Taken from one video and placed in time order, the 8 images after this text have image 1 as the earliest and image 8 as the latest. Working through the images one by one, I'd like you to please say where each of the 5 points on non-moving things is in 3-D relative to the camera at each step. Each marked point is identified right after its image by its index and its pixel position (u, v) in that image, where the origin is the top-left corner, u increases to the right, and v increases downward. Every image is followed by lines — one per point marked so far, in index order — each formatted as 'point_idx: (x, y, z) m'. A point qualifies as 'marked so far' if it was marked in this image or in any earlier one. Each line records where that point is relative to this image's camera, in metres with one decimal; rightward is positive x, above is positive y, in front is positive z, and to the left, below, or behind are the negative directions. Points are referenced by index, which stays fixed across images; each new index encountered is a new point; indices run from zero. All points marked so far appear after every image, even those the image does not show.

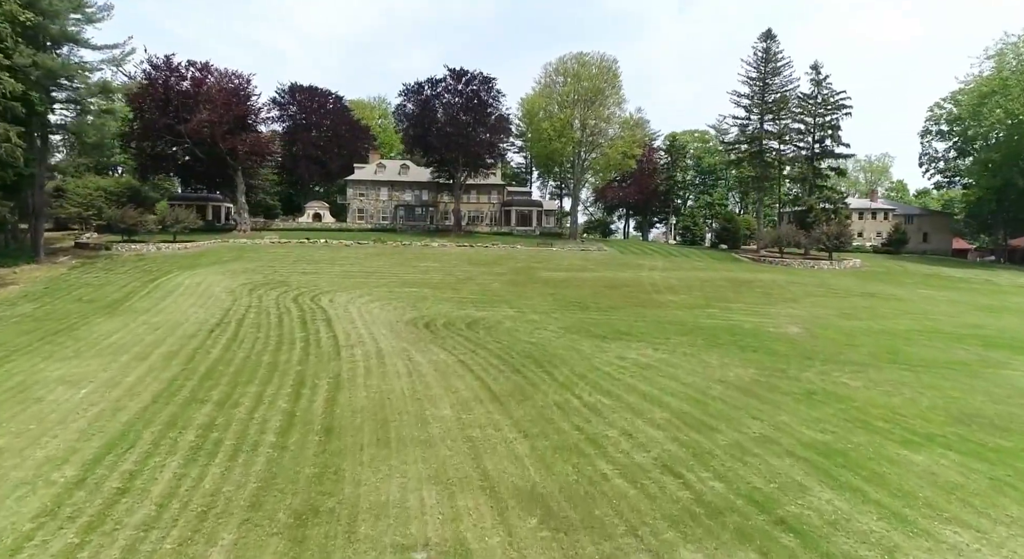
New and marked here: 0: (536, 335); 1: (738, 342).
0: (+0.7, -1.7, +19.1) m
1: (+6.7, -1.8, +18.5) m
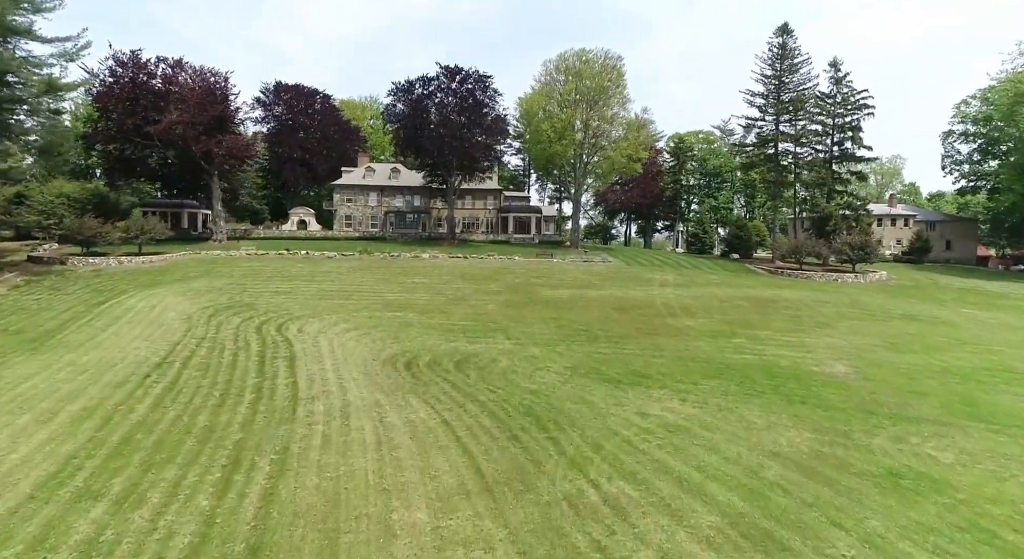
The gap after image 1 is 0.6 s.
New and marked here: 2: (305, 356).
0: (+0.6, -2.5, +16.0) m
1: (+6.6, -2.6, +15.4) m
2: (-5.8, -2.1, +17.5) m
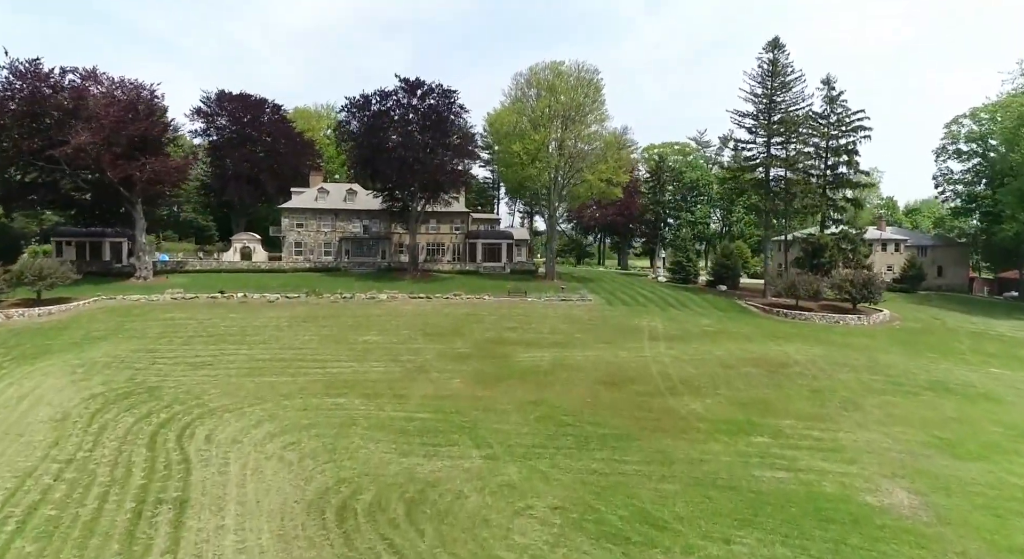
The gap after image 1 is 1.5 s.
0: (+0.1, -4.8, +11.8) m
1: (+6.1, -4.9, +11.5) m
2: (-6.4, -4.4, +12.9) m
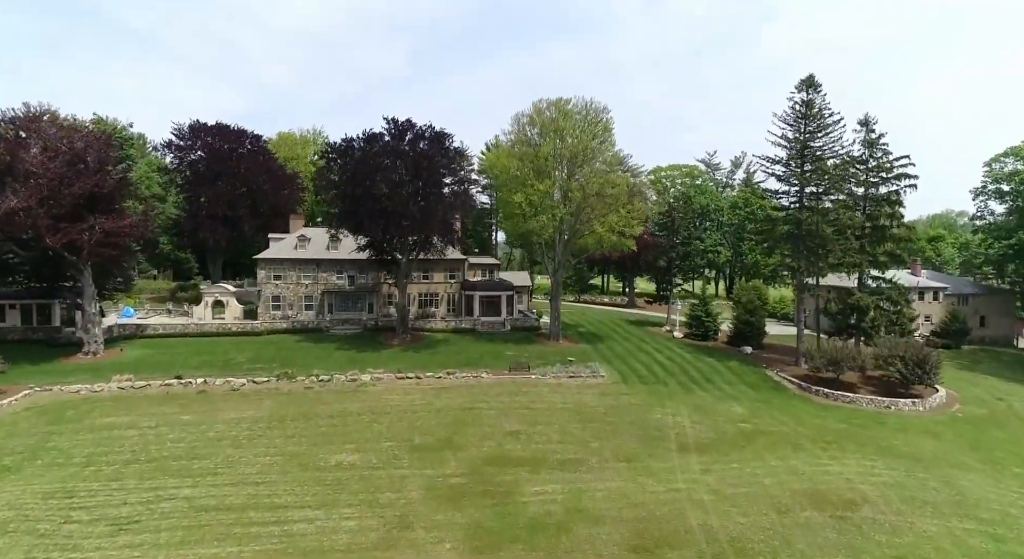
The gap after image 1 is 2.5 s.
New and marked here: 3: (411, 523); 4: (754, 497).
0: (+0.3, -8.4, +7.4) m
1: (+6.3, -8.5, +7.1) m
2: (-6.2, -8.1, +8.5) m
3: (-2.9, -6.7, +17.5) m
4: (+7.5, -6.7, +19.4) m
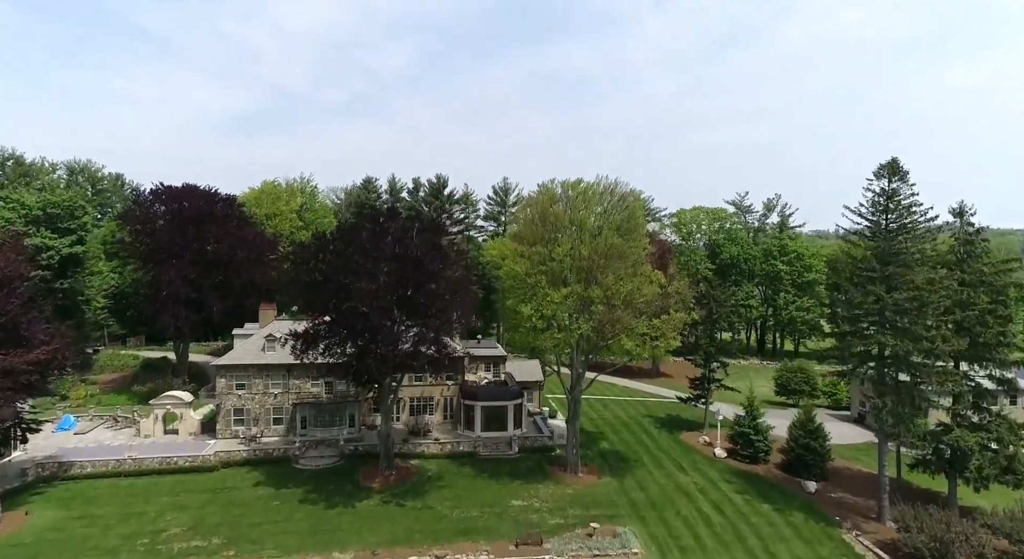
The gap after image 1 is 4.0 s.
0: (+0.1, -14.1, +0.3) m
1: (+6.1, -14.2, 0.0) m
2: (-6.3, -13.8, +1.6) m
3: (-2.8, -12.5, +10.5) m
4: (+7.6, -12.5, +12.2) m
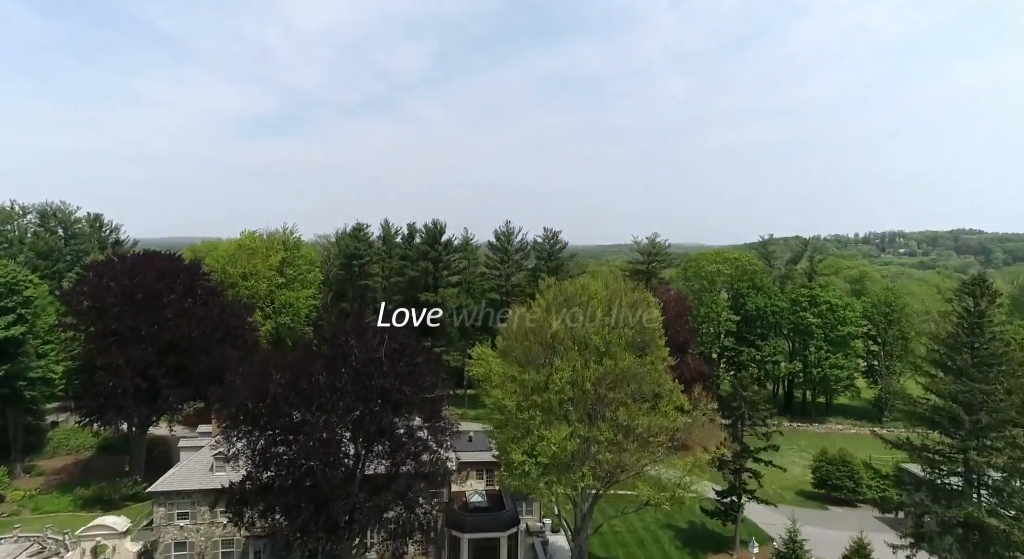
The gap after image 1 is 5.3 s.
0: (-0.9, -19.0, -5.4) m
1: (+5.1, -19.0, -5.8) m
2: (-7.3, -18.6, -4.0) m
3: (-3.7, -17.4, +4.9) m
4: (+6.7, -17.4, +6.4) m
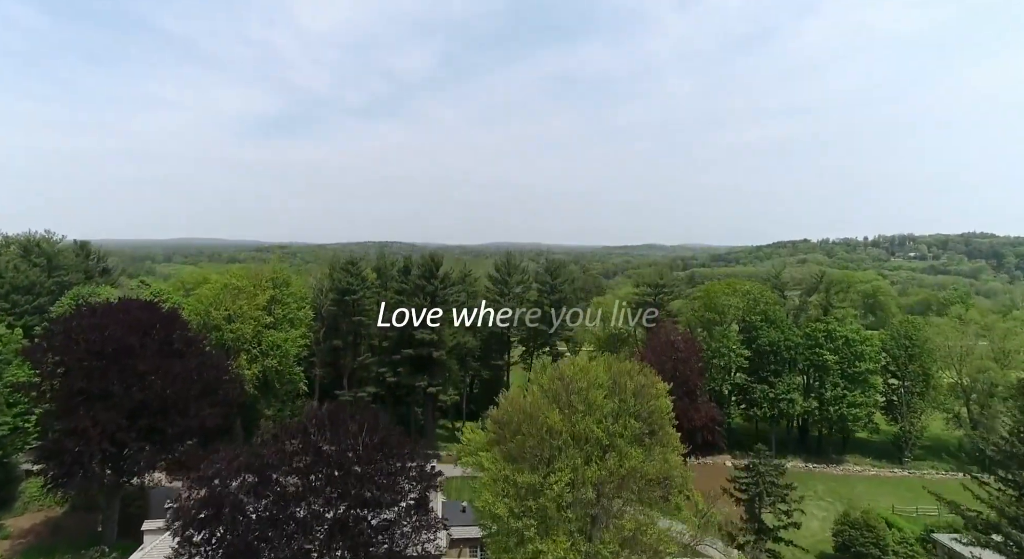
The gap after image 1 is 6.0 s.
0: (-1.5, -21.9, -8.2) m
1: (+4.4, -22.0, -8.7) m
2: (-7.9, -21.6, -6.7) m
3: (-4.2, -20.4, +2.1) m
4: (+6.2, -20.4, +3.5) m
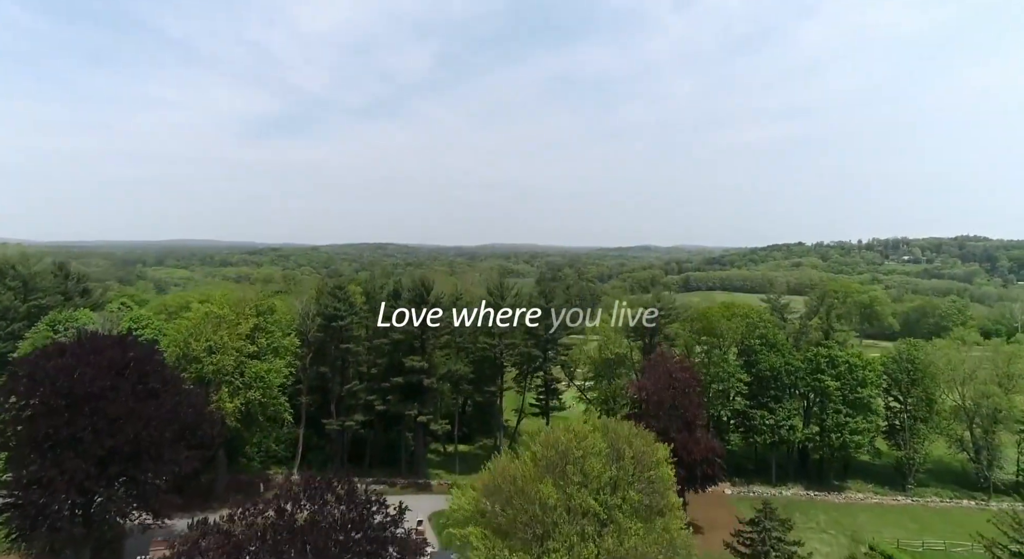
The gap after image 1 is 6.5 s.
0: (-1.6, -23.8, -10.0) m
1: (+4.3, -23.9, -10.4) m
2: (-8.1, -23.5, -8.5) m
3: (-4.3, -22.3, +0.3) m
4: (+6.1, -22.4, +1.8) m
